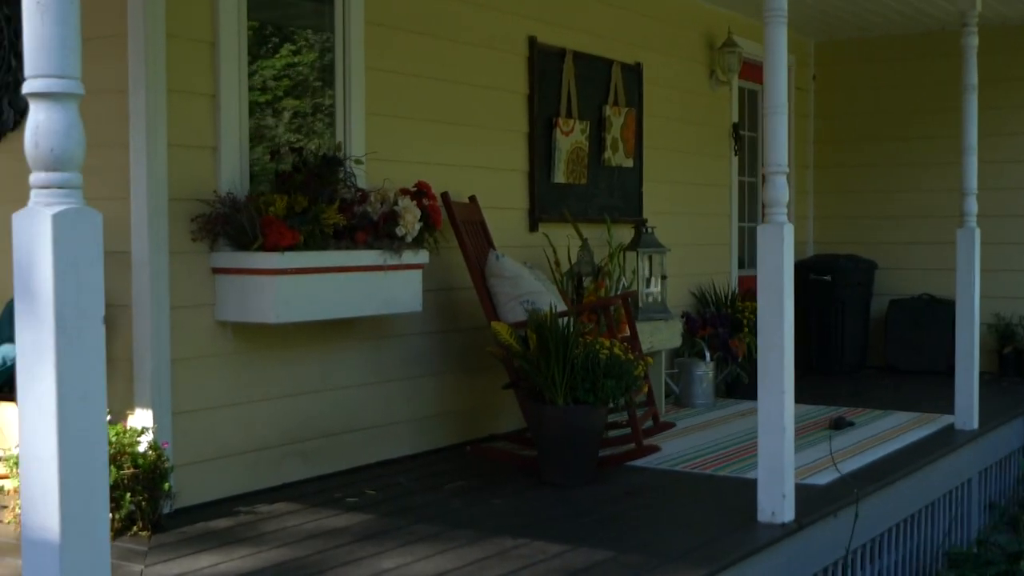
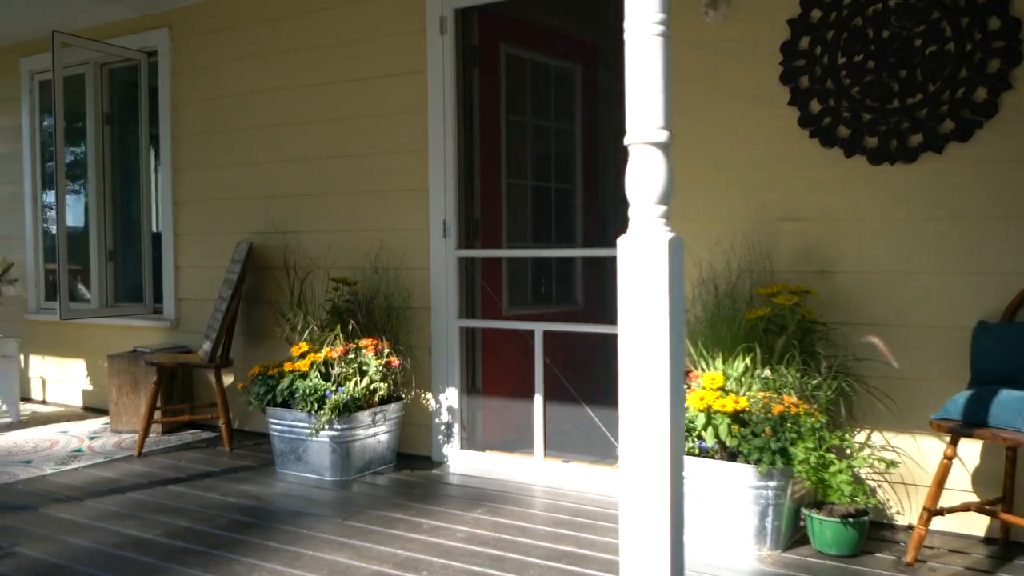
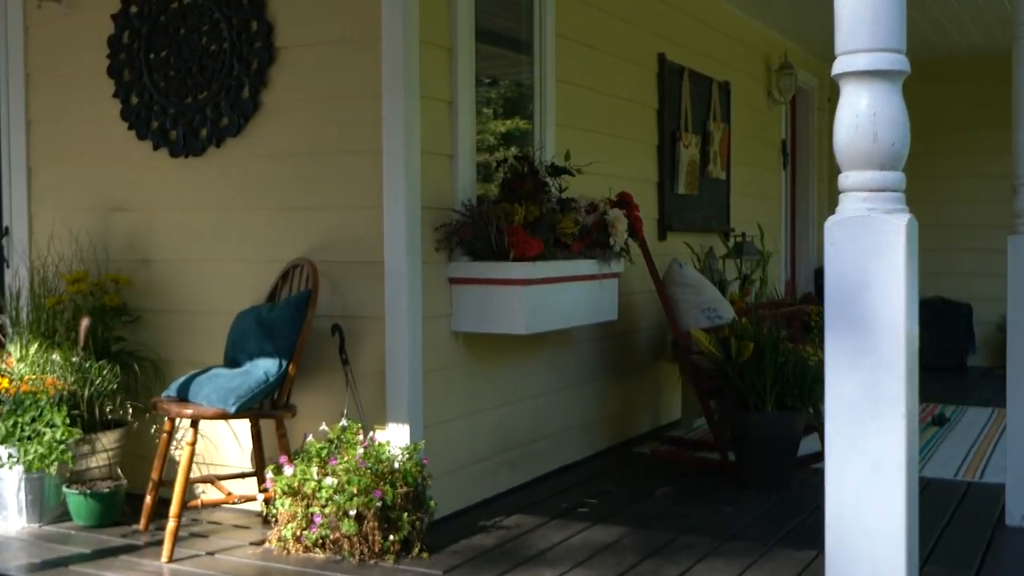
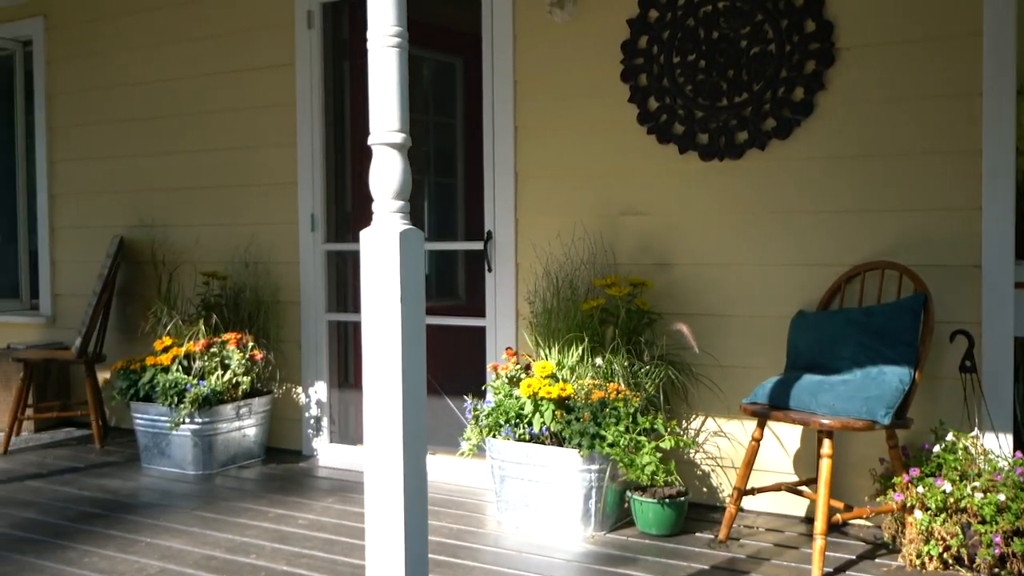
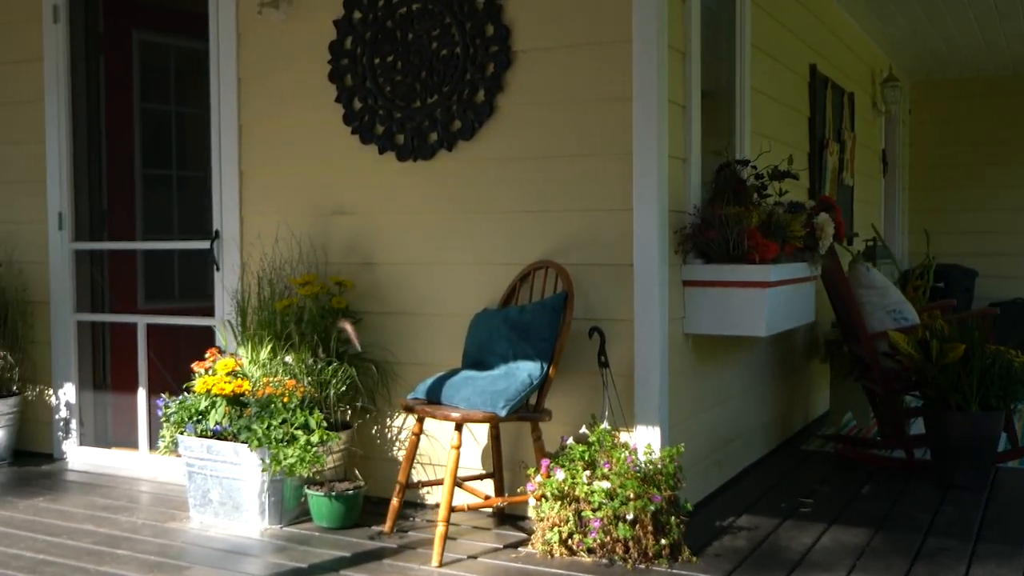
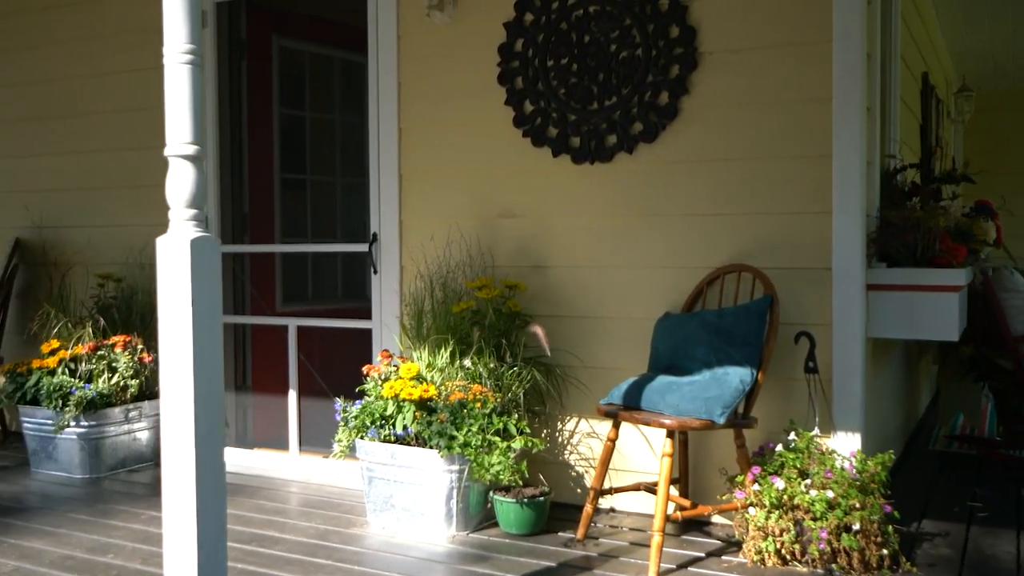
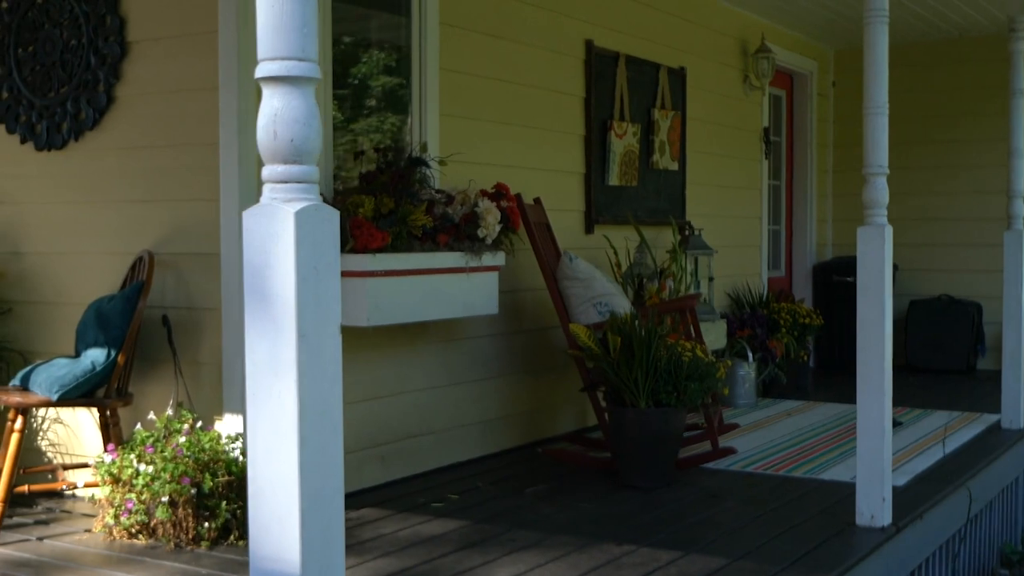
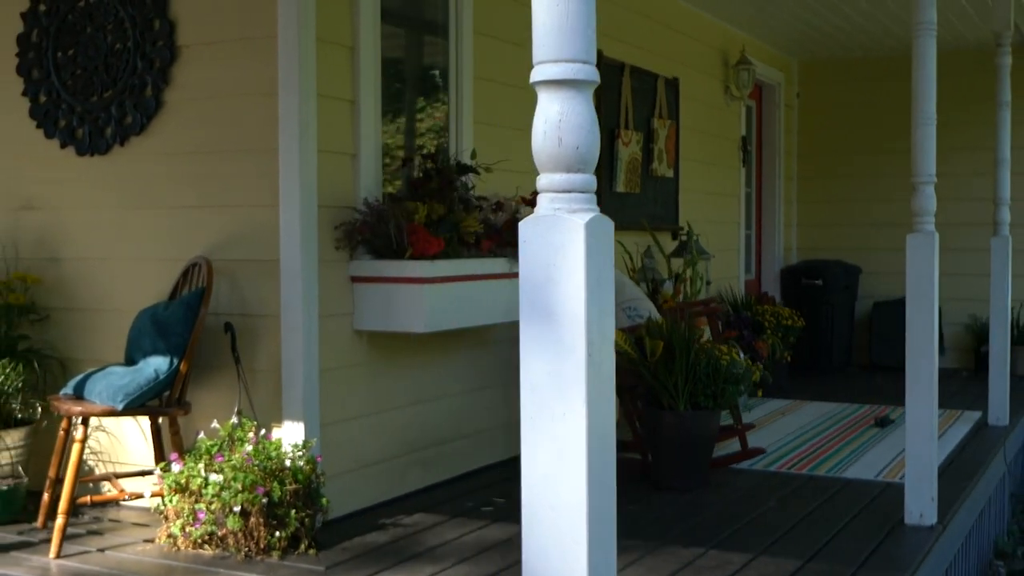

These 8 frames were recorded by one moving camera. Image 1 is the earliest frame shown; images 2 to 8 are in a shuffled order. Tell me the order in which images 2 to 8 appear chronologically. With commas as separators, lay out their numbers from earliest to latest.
7, 8, 3, 5, 6, 4, 2
